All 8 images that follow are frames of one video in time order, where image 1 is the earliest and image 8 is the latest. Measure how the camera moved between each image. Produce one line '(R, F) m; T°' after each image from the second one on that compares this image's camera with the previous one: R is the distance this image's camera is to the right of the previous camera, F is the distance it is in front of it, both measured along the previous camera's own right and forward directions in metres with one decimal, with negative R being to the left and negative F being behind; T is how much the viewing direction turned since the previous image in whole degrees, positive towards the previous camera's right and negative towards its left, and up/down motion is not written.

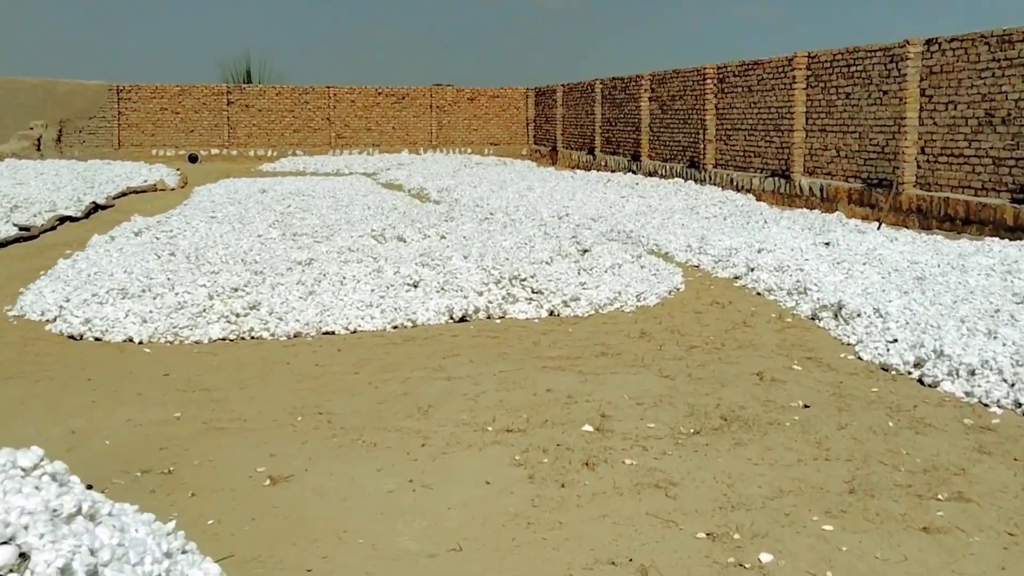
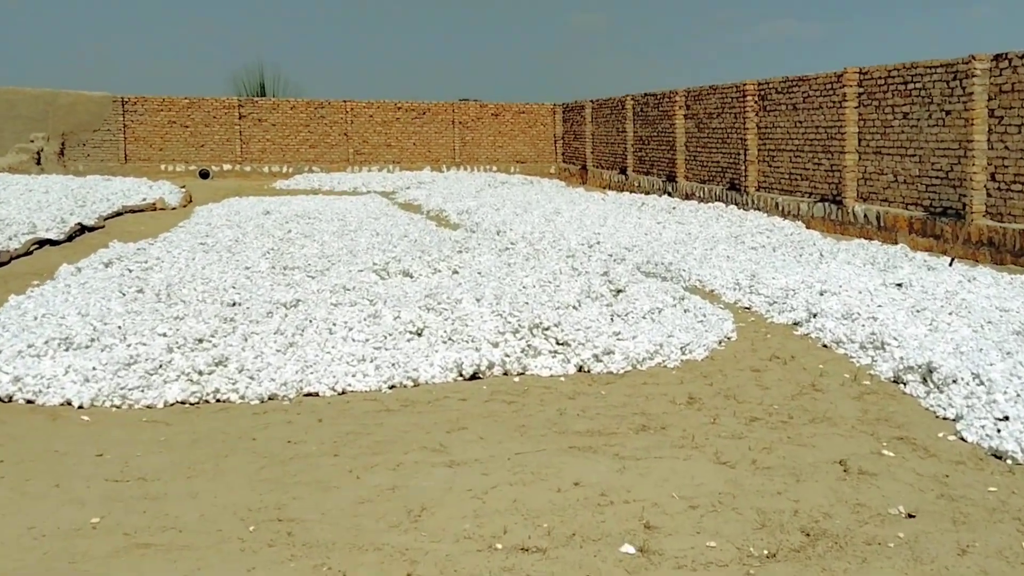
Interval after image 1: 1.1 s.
(0.0, +1.3) m; -2°
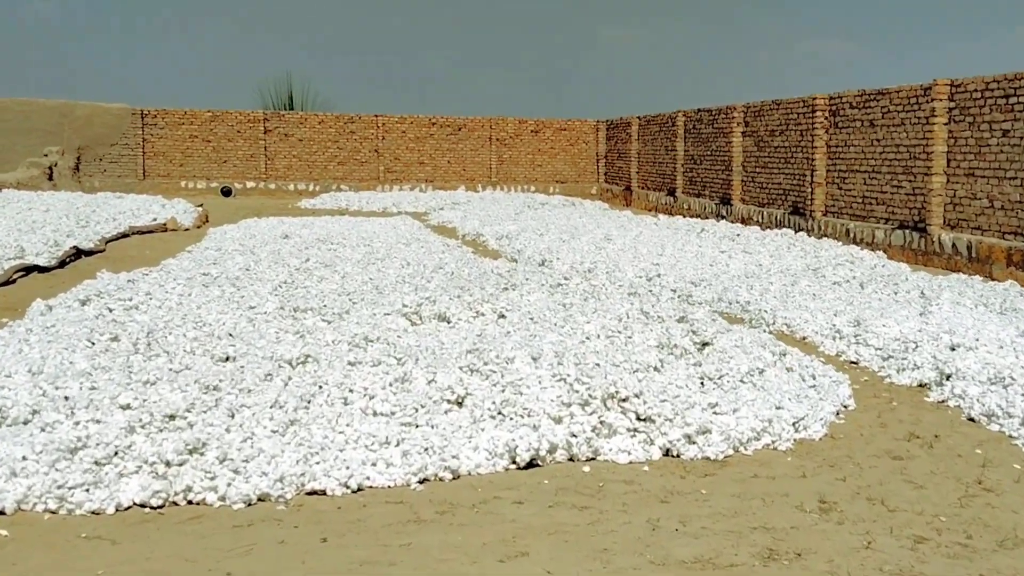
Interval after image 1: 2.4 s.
(-0.2, +1.6) m; -2°
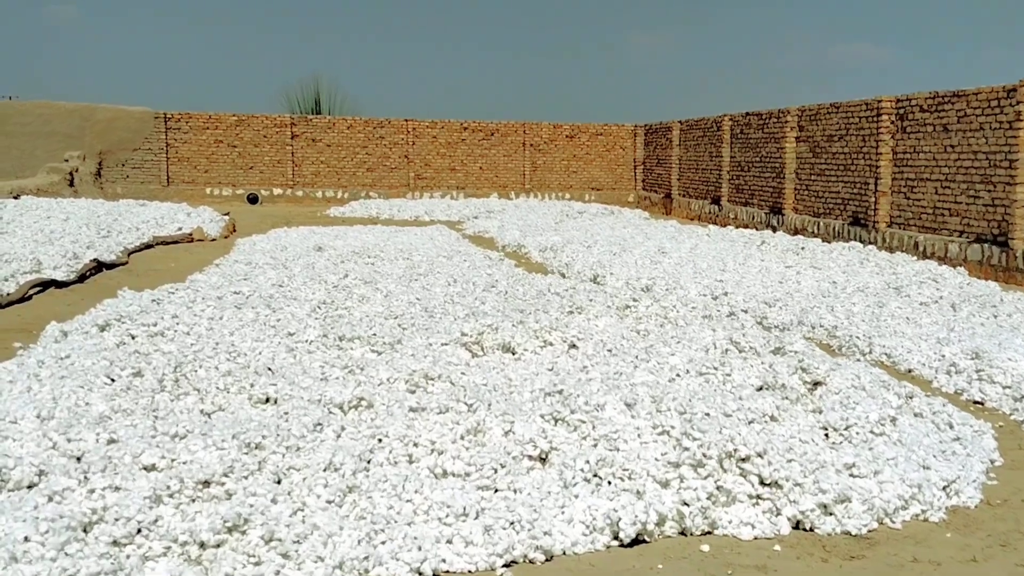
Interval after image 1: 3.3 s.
(-0.3, +0.9) m; -1°
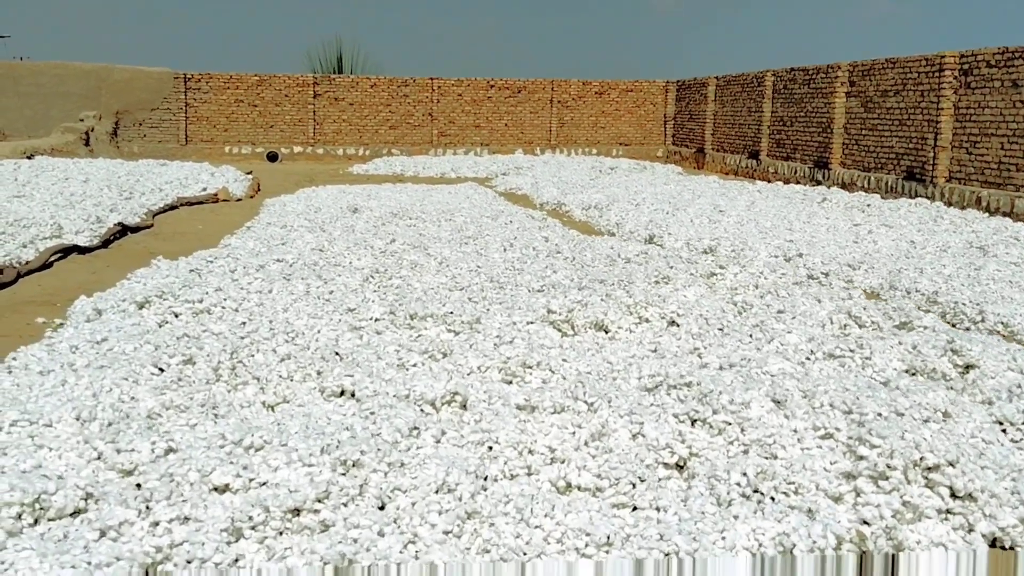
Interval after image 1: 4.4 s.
(-0.5, +0.8) m; 0°
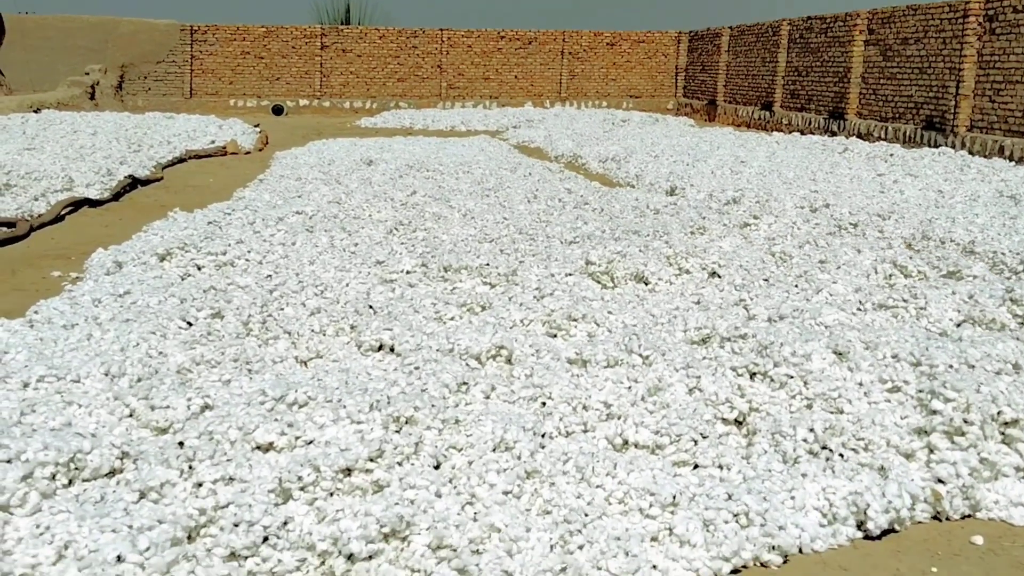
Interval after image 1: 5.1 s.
(-0.2, +0.2) m; 0°
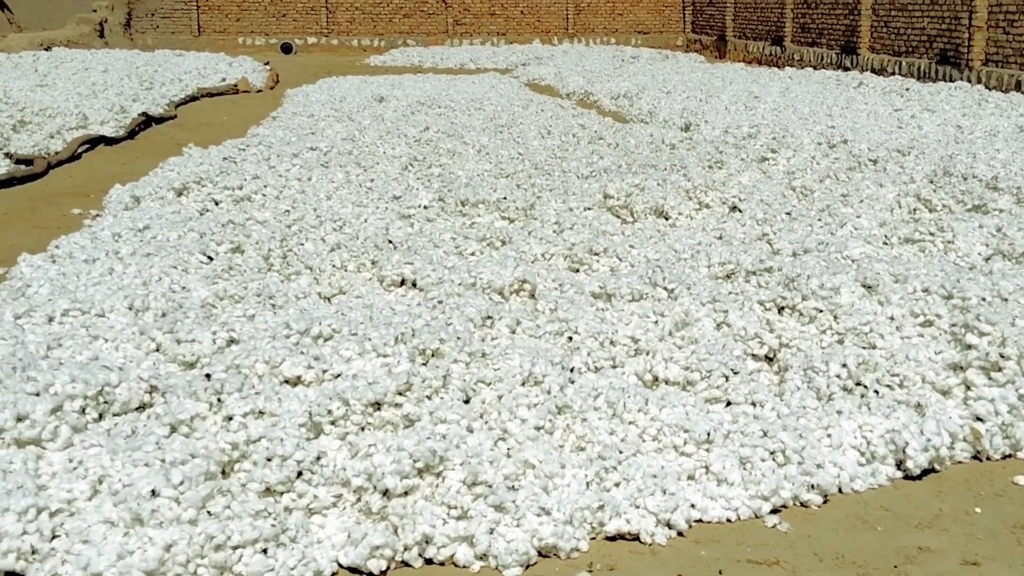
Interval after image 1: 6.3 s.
(-0.1, +0.1) m; 0°
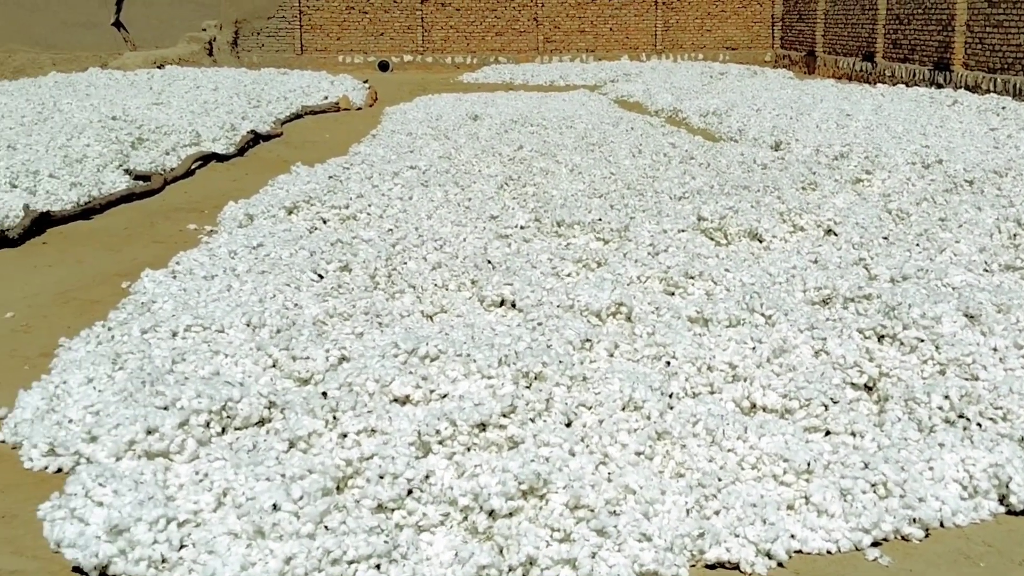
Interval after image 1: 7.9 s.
(-0.1, -0.1) m; -4°
